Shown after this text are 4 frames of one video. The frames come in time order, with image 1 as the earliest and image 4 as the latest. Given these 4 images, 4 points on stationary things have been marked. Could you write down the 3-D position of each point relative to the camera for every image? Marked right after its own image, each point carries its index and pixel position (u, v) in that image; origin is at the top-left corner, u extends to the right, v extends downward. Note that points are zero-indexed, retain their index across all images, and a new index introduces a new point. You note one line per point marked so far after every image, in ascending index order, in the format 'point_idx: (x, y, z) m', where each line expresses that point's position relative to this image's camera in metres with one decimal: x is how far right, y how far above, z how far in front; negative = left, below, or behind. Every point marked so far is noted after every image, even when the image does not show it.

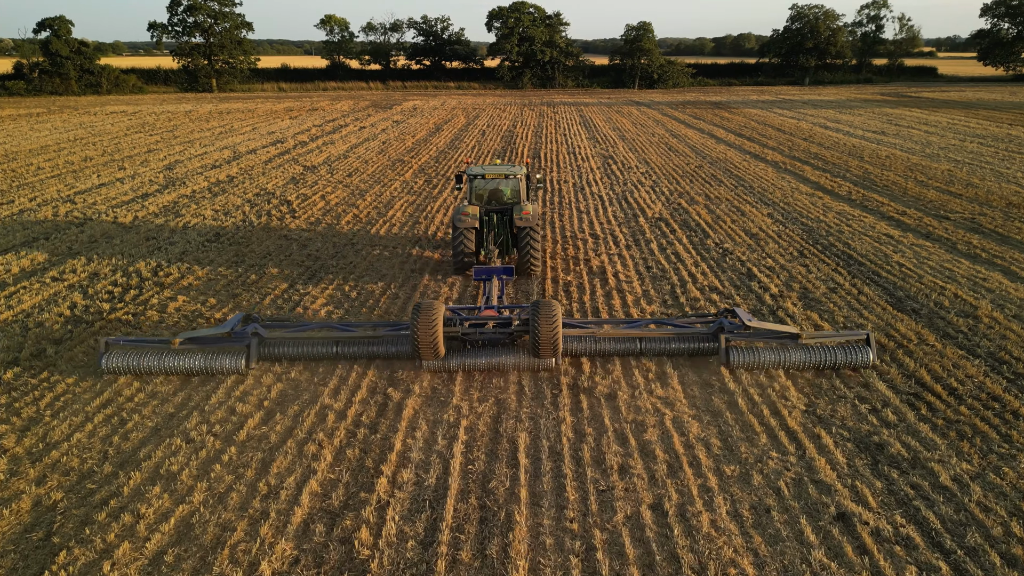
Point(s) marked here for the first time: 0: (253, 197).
0: (-4.5, +1.6, +13.0) m
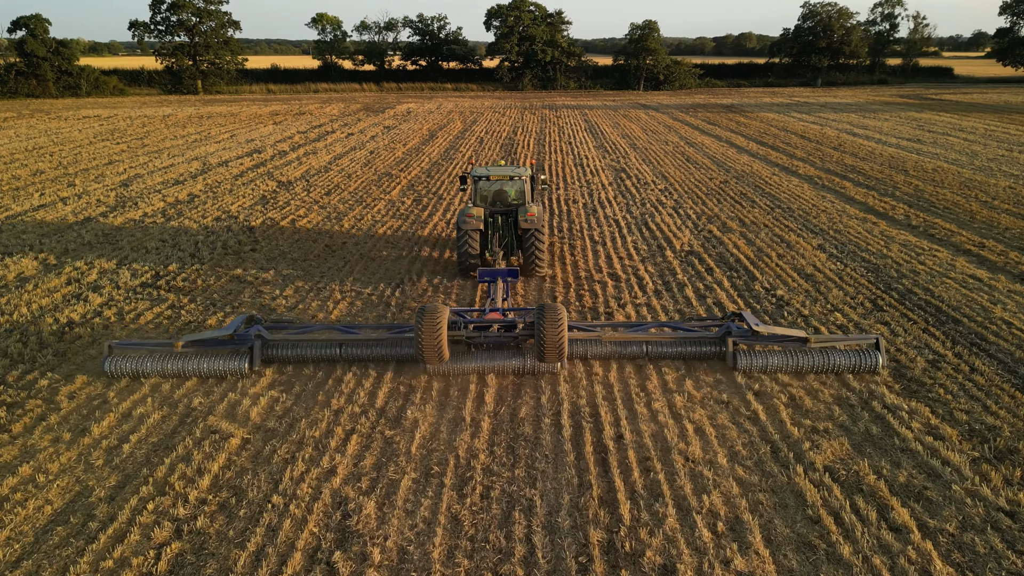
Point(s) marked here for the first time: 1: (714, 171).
0: (-4.4, +1.0, +11.2) m
1: (+4.1, +2.4, +15.2) m
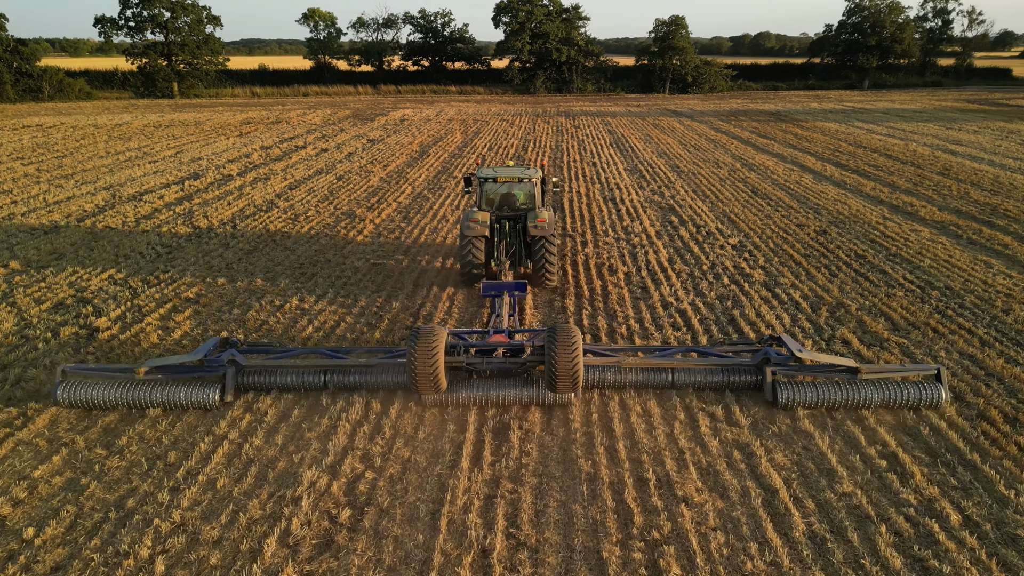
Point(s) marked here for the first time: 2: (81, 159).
0: (-4.4, -0.2, +7.1) m
1: (+4.2, +1.1, +11.0) m
2: (-9.5, +2.8, +16.7) m
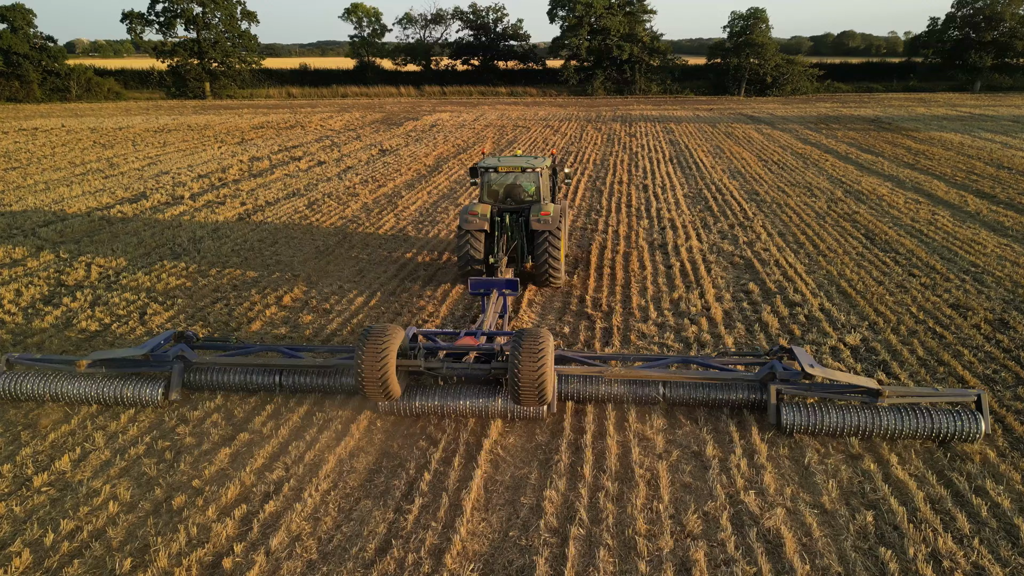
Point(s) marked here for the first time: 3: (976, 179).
0: (-4.8, -1.0, +4.1) m
1: (+4.2, +0.1, +7.2) m
2: (-9.0, +2.1, +14.0) m
3: (+7.5, +1.8, +12.2) m
